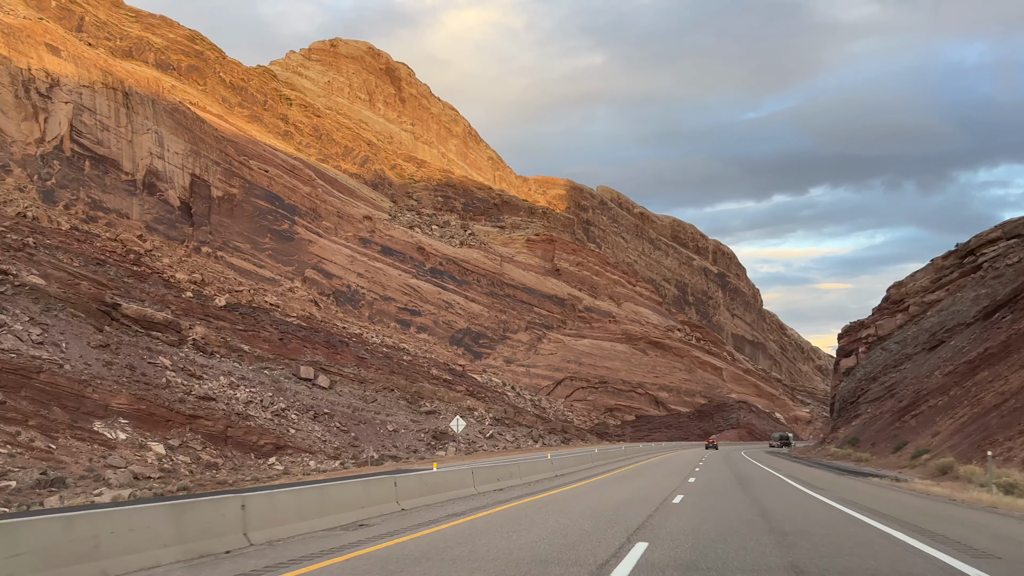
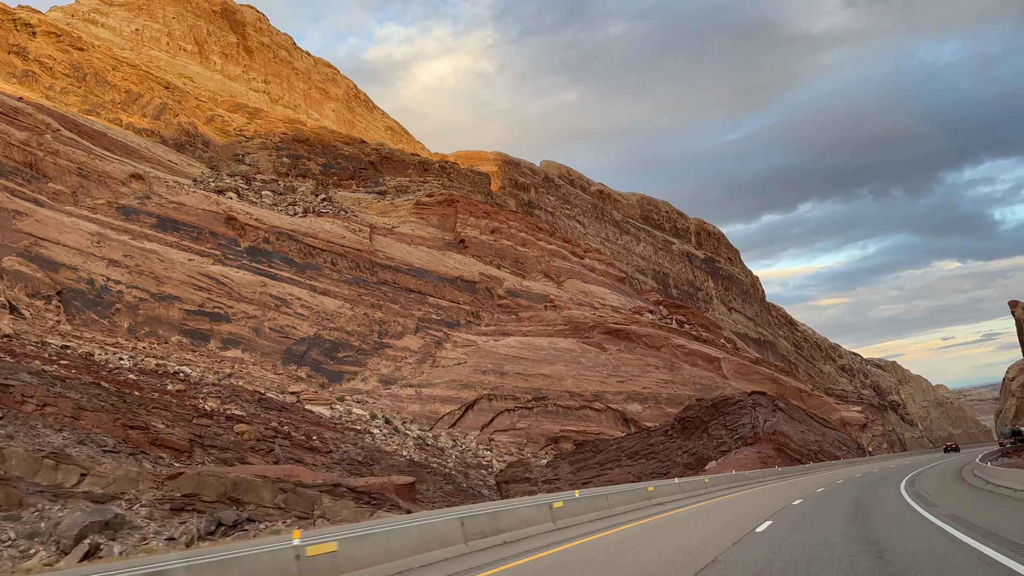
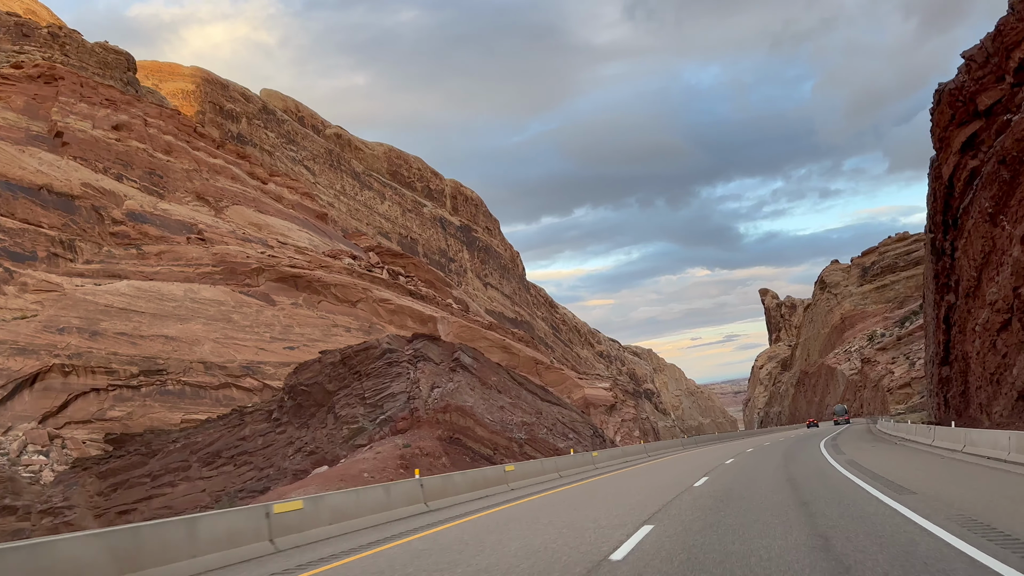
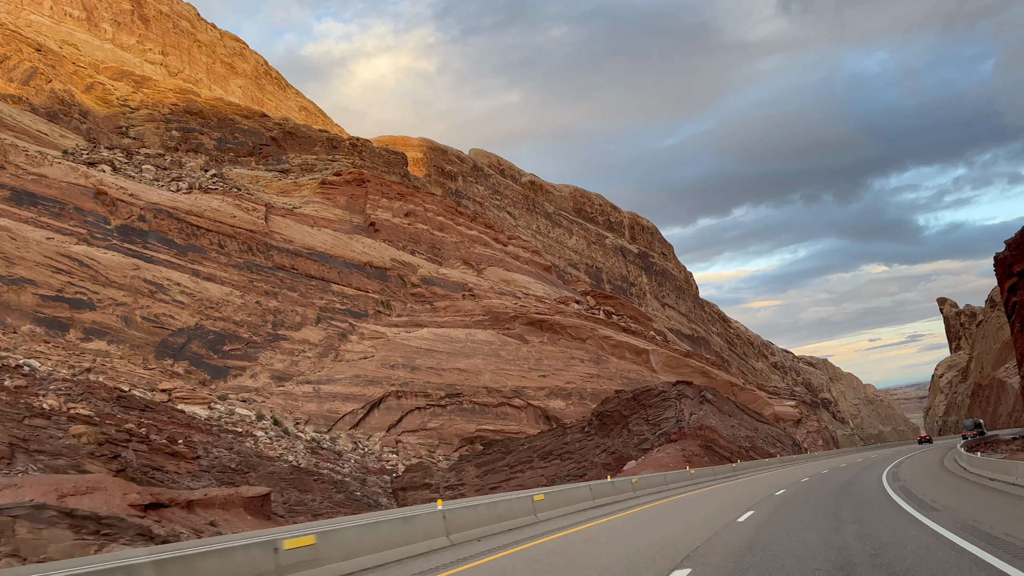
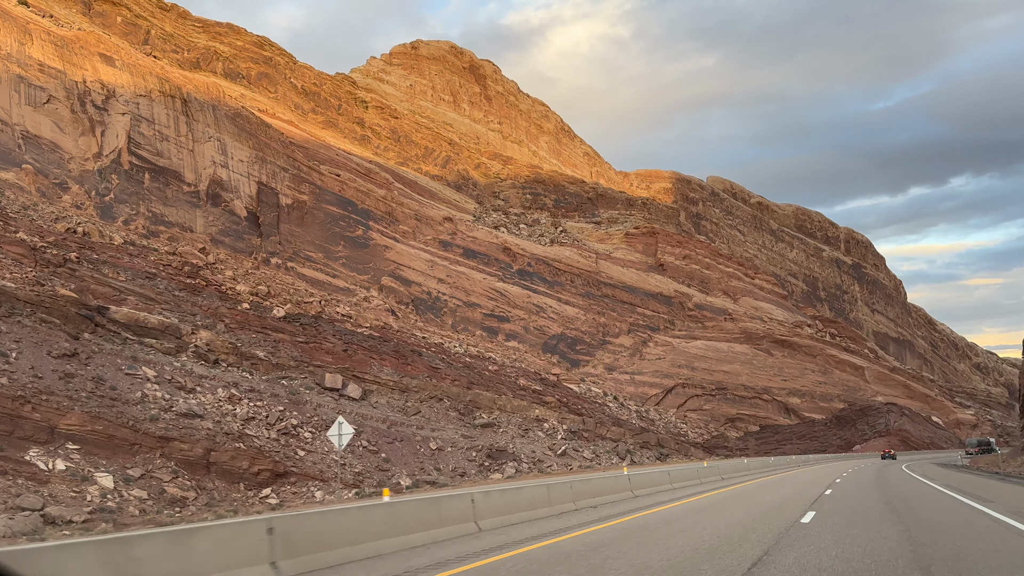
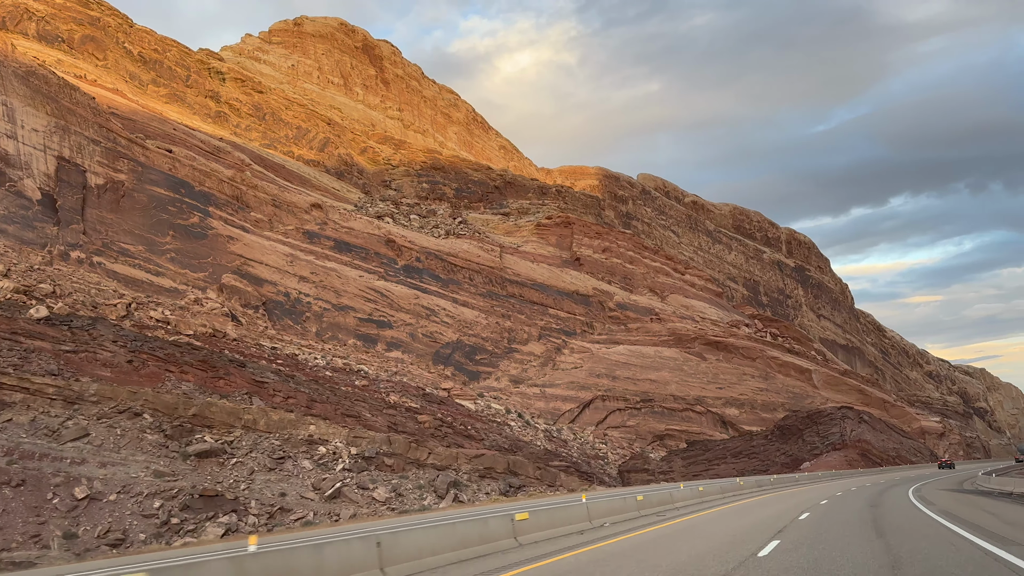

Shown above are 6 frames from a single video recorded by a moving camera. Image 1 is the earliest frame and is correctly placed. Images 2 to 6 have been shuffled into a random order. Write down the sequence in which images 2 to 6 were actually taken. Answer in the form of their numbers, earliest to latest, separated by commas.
5, 6, 2, 4, 3
